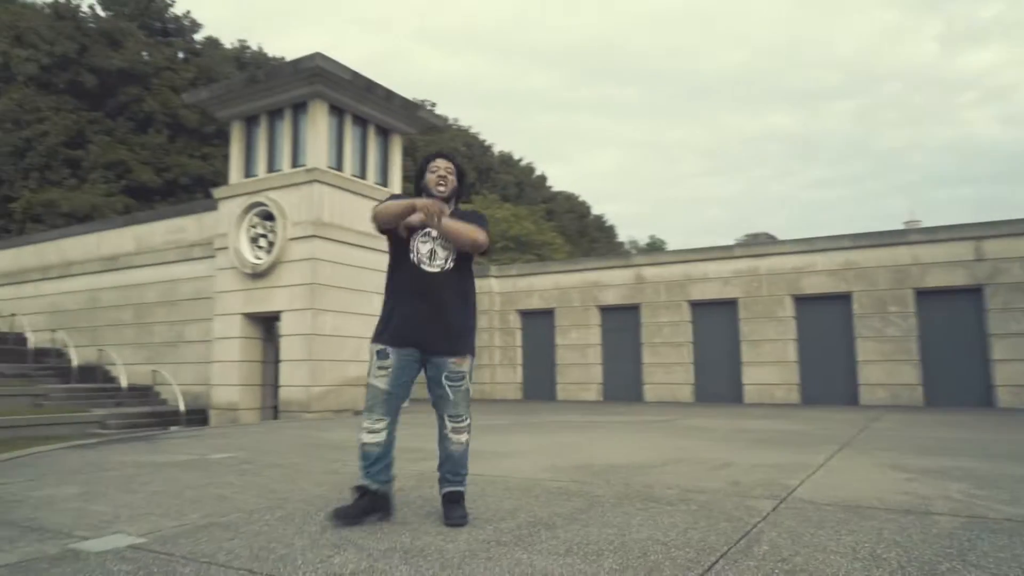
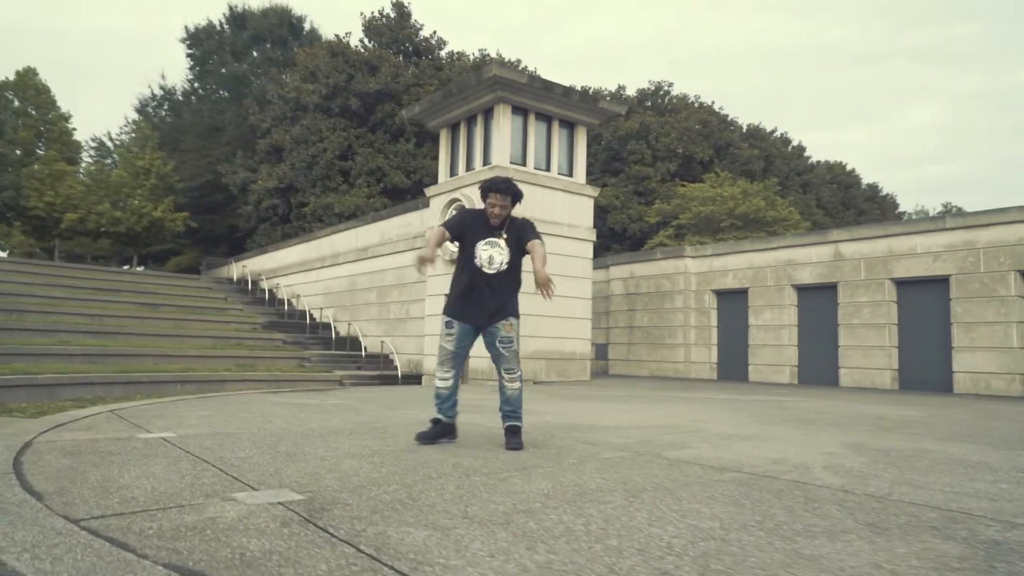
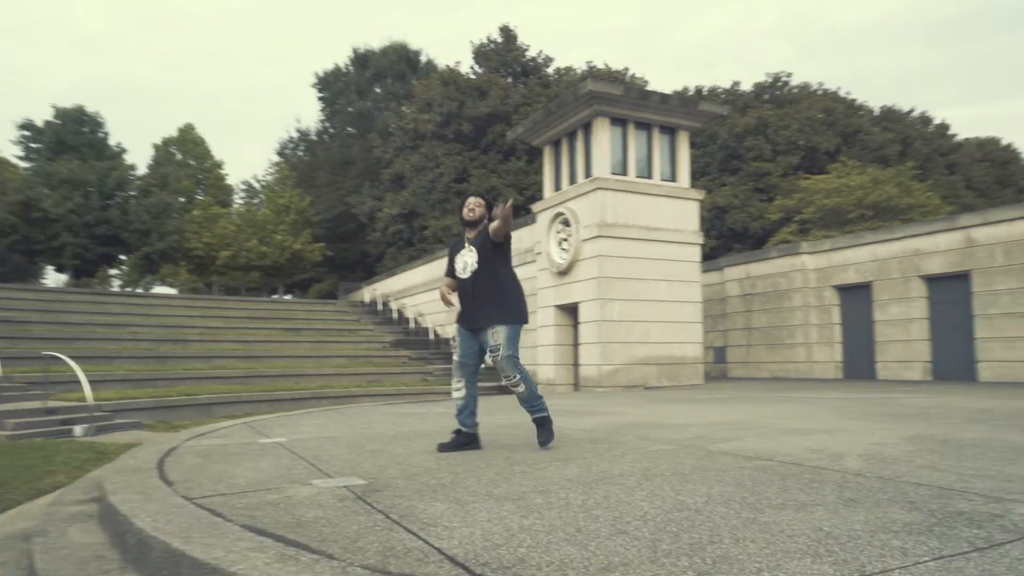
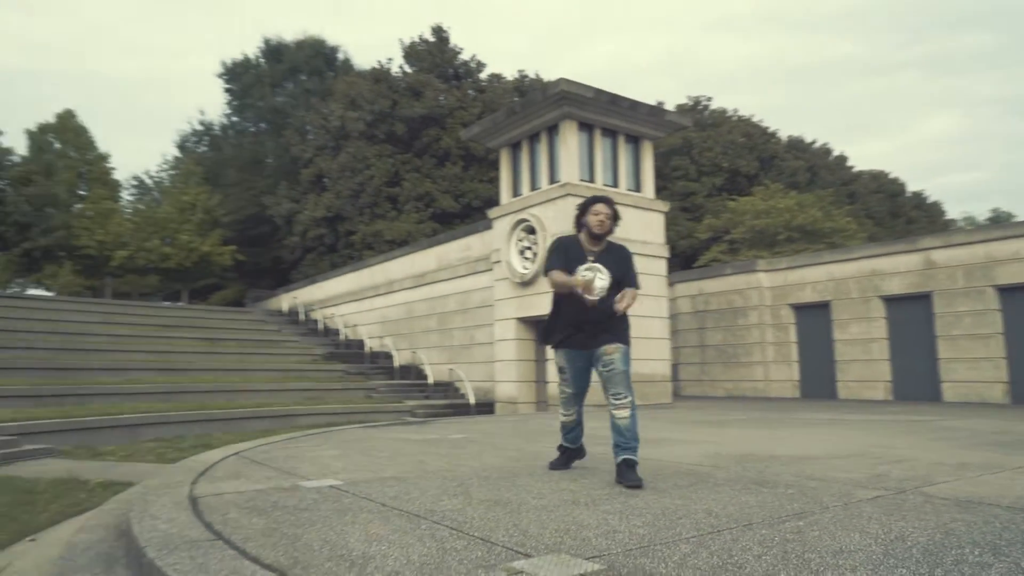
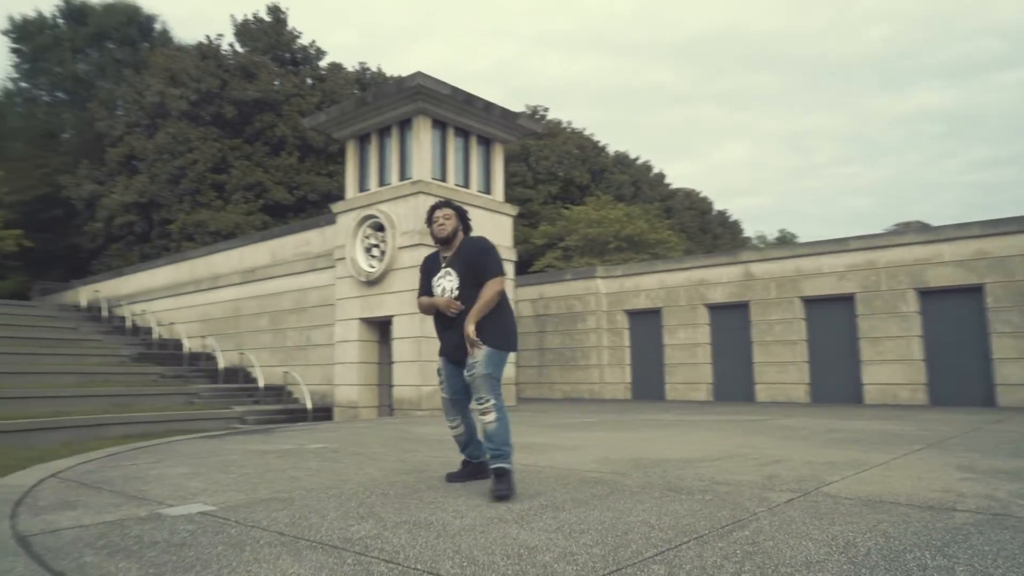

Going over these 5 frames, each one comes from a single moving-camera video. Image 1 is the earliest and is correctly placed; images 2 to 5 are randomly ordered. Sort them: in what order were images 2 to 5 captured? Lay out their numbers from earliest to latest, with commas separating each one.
5, 4, 3, 2
